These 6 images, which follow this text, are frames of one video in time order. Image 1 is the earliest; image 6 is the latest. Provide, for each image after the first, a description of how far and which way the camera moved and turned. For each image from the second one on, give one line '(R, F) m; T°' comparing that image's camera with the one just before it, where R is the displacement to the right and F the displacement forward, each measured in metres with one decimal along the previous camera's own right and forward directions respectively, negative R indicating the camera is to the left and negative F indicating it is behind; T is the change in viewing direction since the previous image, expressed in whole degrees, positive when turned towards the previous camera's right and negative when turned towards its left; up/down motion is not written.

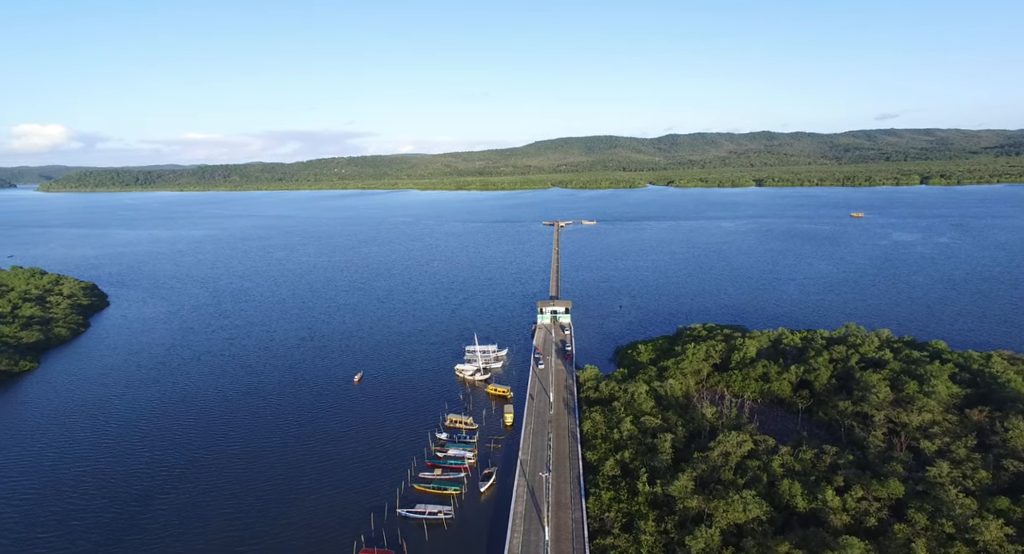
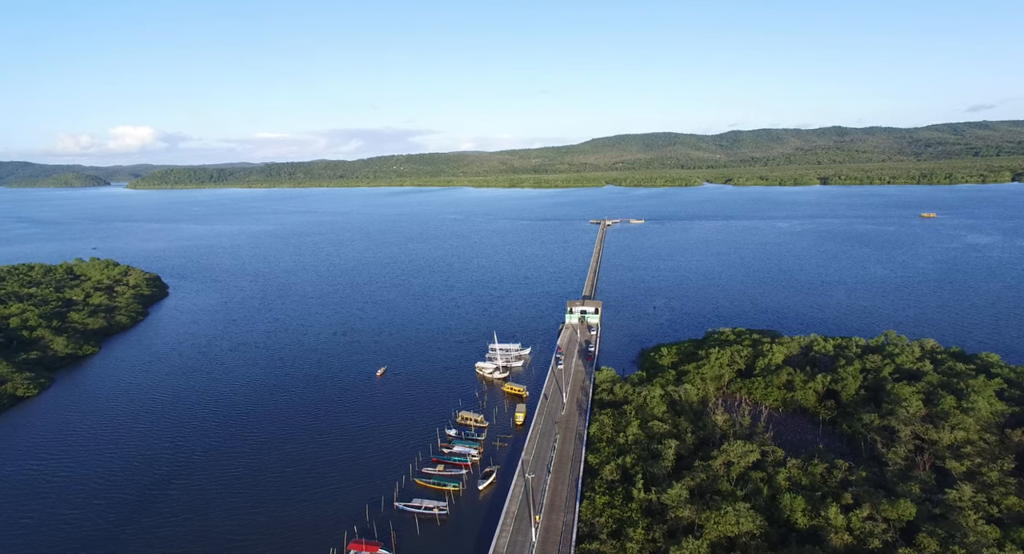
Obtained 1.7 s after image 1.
(+2.3, +0.1) m; -6°
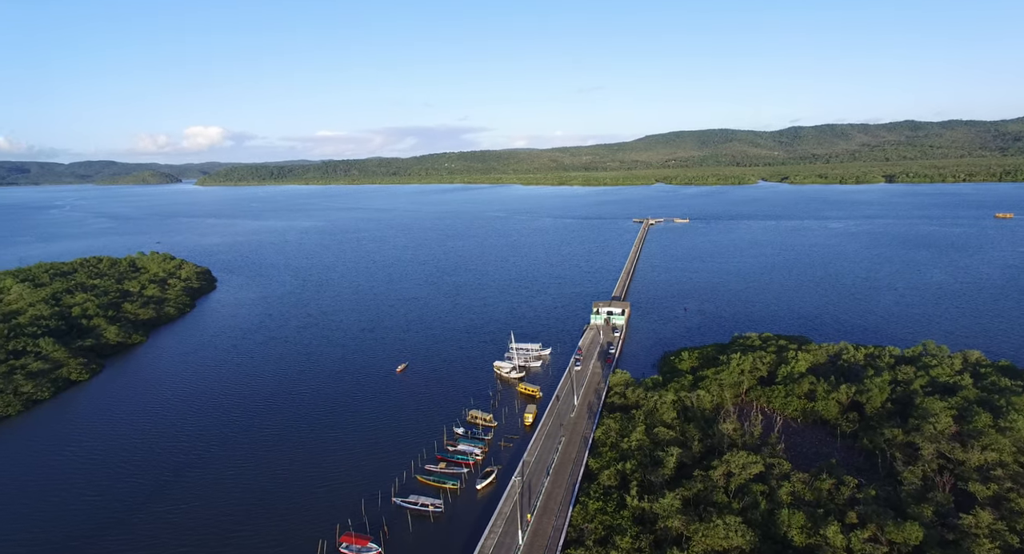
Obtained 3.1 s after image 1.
(+2.1, +0.1) m; -5°
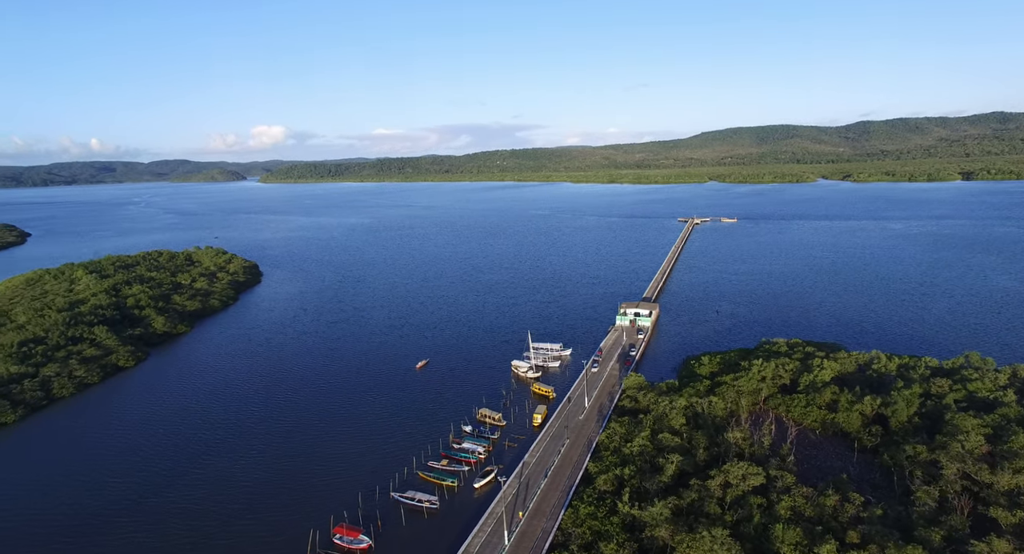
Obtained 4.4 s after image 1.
(+2.2, +0.1) m; -5°
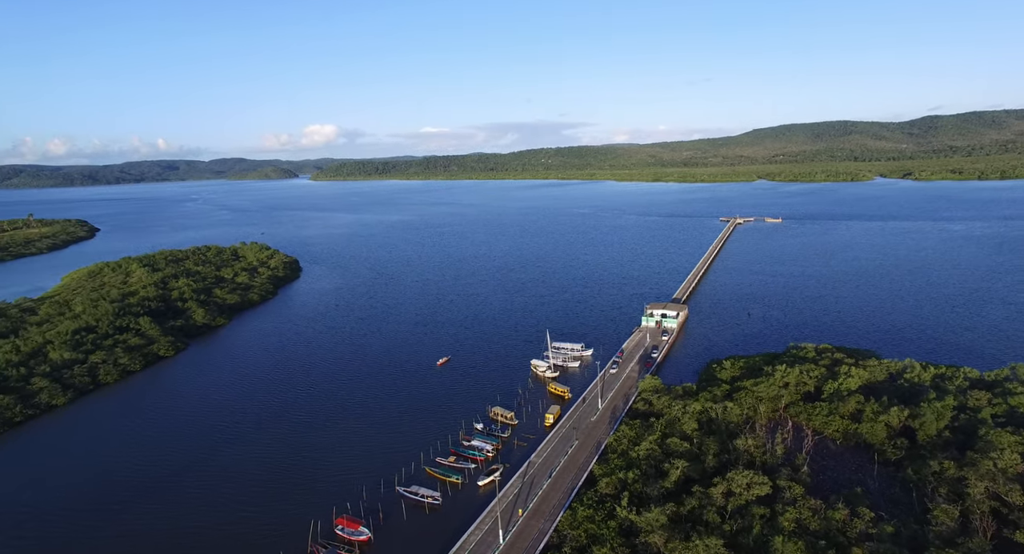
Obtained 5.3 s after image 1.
(+1.6, +0.1) m; -4°
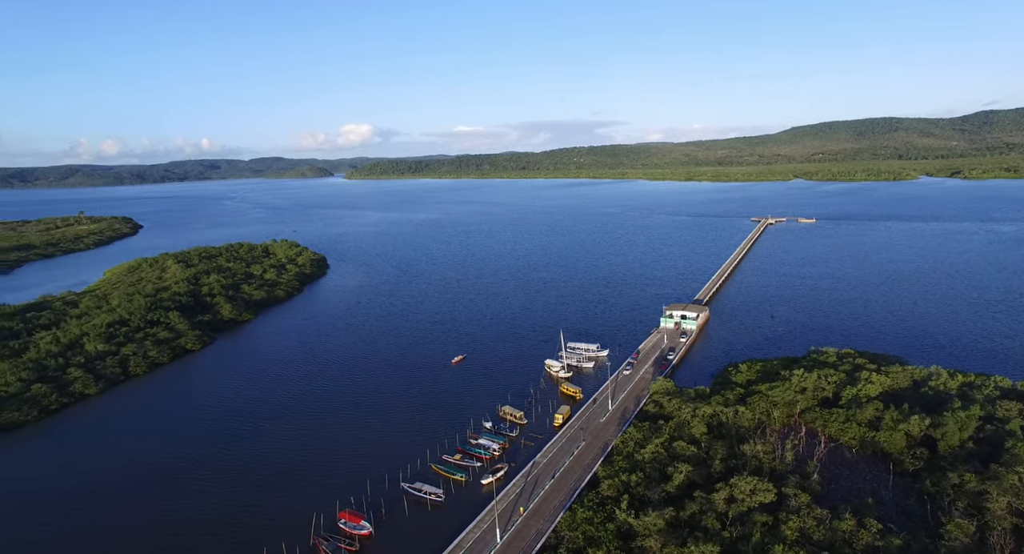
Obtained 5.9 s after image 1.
(+1.1, +0.1) m; -3°
